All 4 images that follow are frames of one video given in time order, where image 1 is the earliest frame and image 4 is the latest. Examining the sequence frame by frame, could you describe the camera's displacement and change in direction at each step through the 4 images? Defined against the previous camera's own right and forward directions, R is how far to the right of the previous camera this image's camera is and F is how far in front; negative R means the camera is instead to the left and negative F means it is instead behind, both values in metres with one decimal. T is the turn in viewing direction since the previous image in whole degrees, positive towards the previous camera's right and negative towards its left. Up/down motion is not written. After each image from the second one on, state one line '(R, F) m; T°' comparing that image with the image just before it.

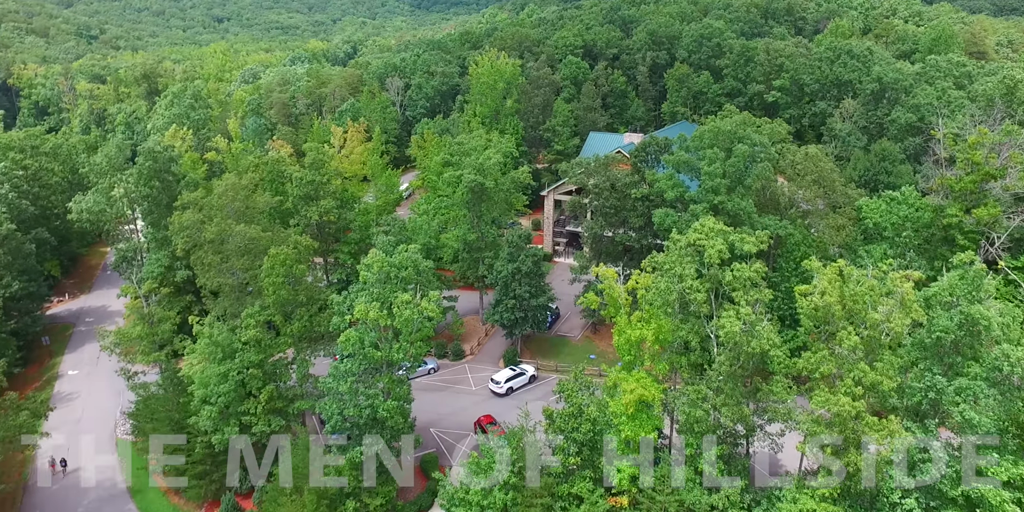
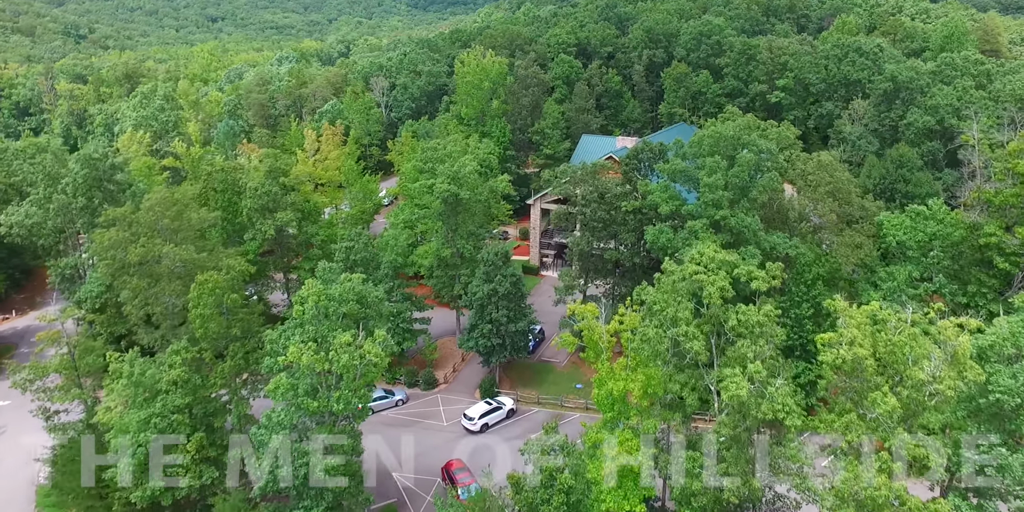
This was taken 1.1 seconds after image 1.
(+1.0, +3.7) m; 0°
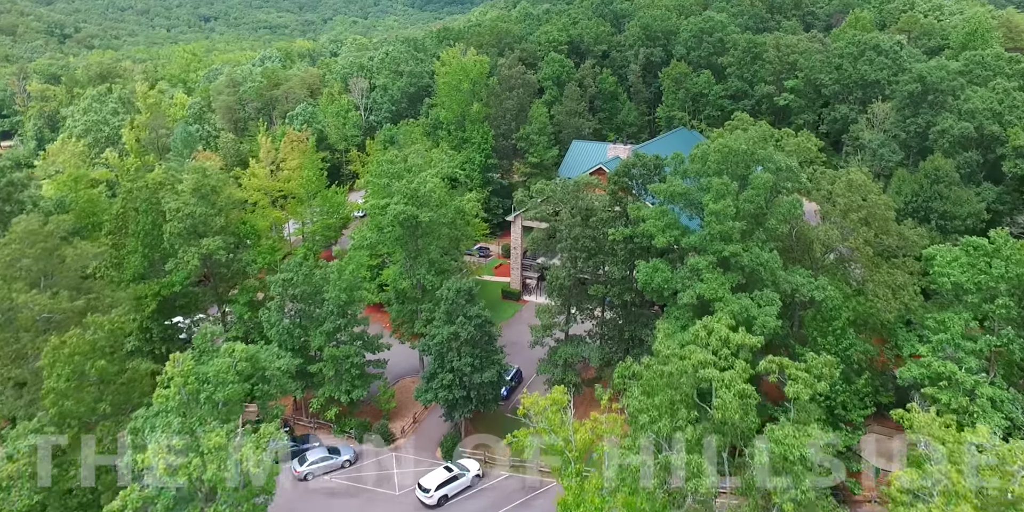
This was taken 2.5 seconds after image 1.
(+1.3, +5.2) m; 0°
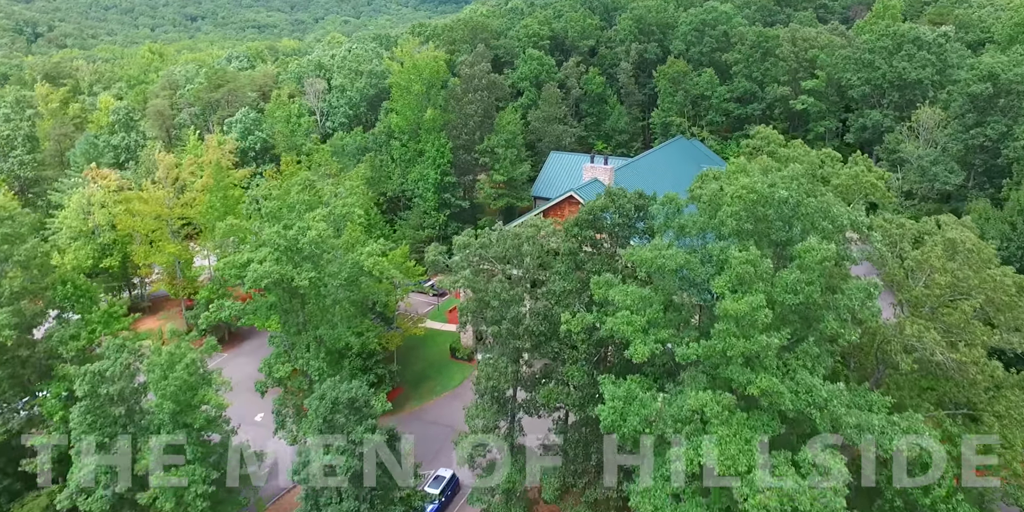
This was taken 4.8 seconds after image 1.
(+2.4, +8.9) m; 0°
